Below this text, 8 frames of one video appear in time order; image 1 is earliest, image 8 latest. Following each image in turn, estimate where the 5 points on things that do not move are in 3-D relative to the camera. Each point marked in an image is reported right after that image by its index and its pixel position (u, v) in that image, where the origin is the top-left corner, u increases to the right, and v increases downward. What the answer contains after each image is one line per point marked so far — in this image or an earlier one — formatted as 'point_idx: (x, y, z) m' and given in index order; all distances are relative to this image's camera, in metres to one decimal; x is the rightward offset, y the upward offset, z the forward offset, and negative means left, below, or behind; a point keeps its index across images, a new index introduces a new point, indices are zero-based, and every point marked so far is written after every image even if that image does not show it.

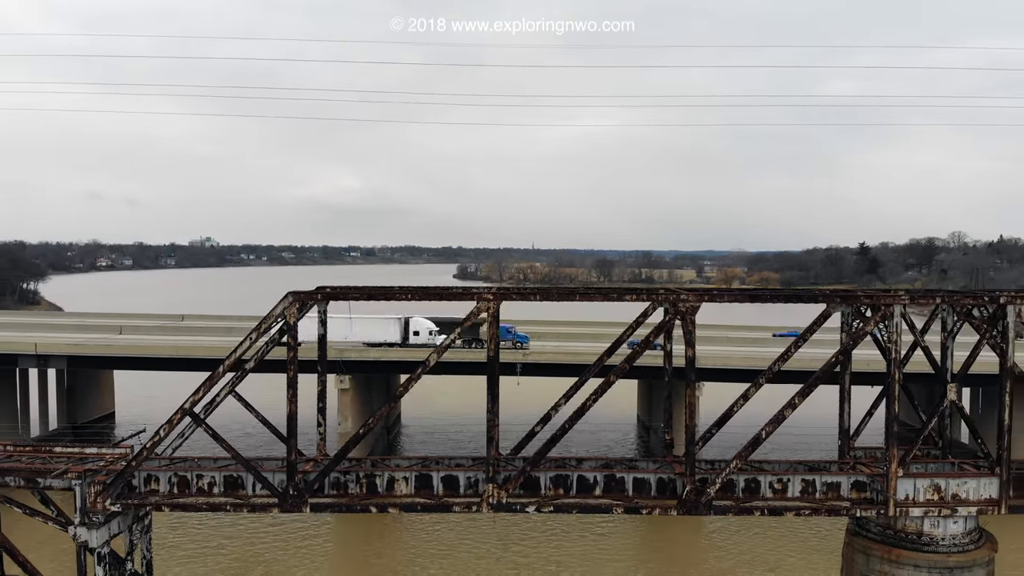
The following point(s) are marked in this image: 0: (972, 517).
0: (+6.0, -3.0, +7.9) m
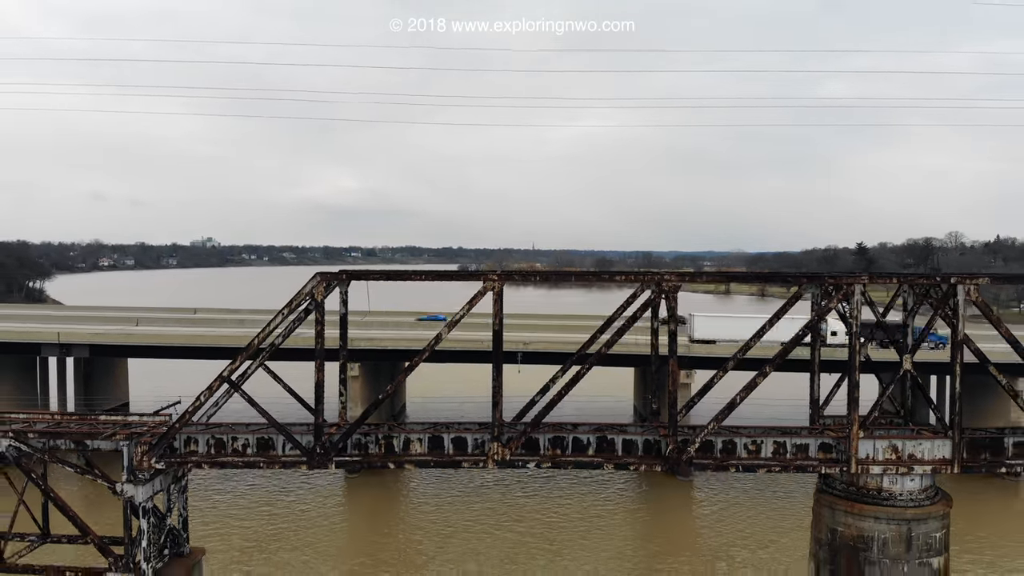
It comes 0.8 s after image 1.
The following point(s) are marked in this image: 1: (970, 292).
0: (+6.1, -2.7, +8.8) m
1: (+6.6, 0.0, +8.9) m
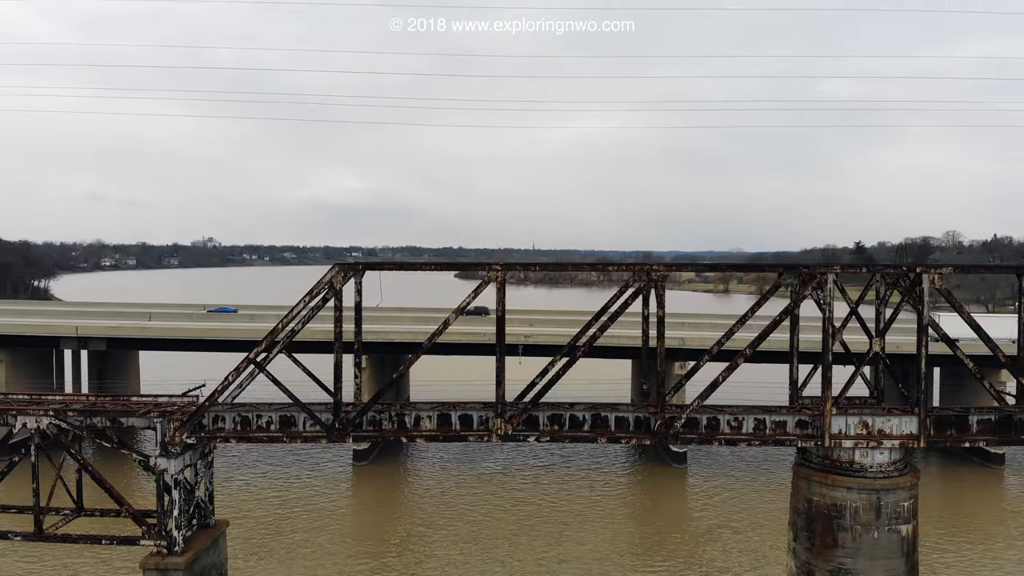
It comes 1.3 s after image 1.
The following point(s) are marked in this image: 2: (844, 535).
0: (+6.1, -2.5, +9.6) m
1: (+6.6, +0.1, +9.6) m
2: (+5.2, -3.9, +9.5) m
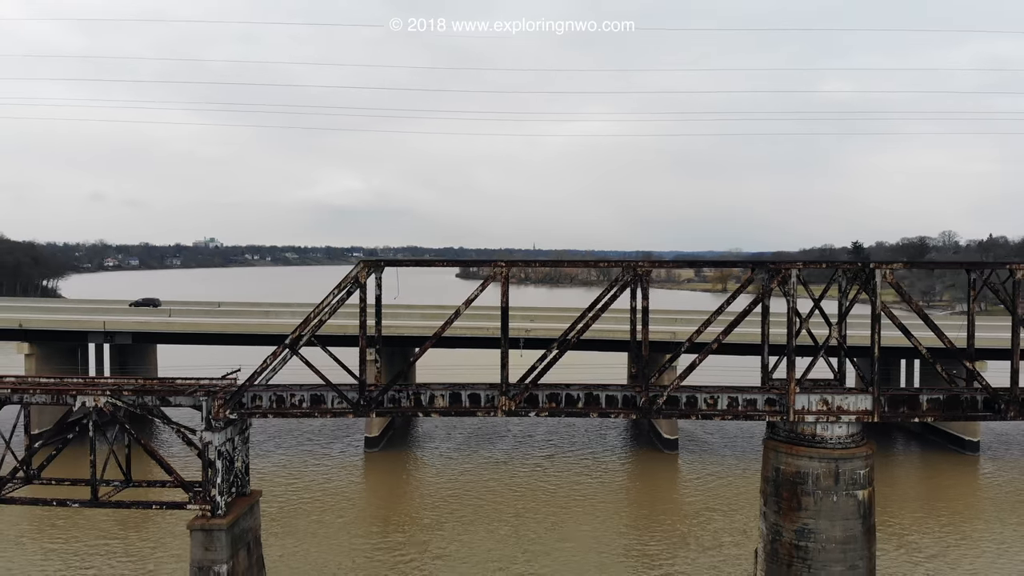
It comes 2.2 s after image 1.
0: (+6.1, -2.4, +10.9) m
1: (+6.7, +0.2, +10.9) m
2: (+5.2, -3.7, +10.8) m
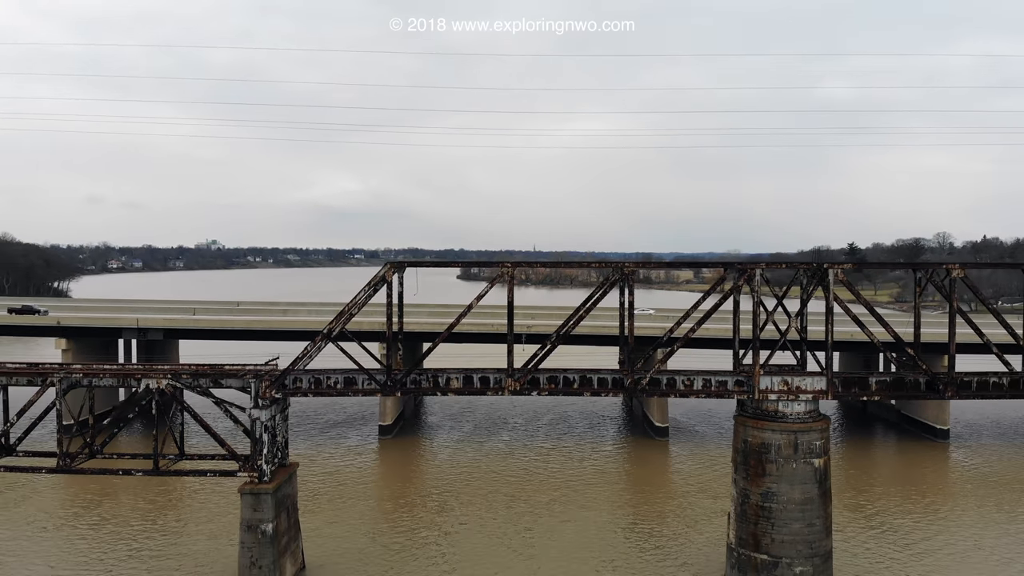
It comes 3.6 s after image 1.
0: (+6.2, -2.4, +12.7) m
1: (+6.8, +0.3, +12.8) m
2: (+5.3, -3.7, +12.6) m
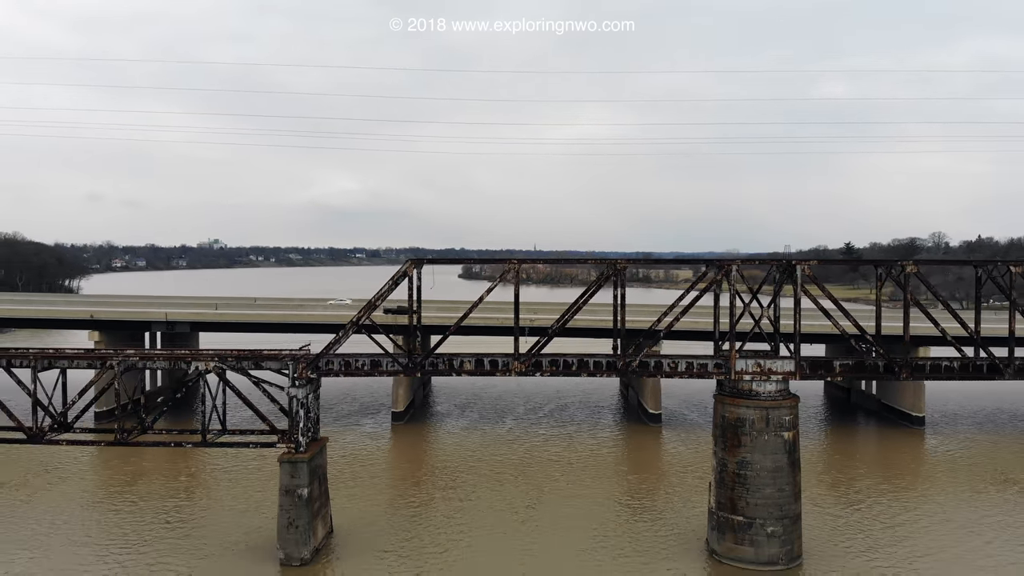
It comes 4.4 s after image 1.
0: (+6.4, -2.2, +14.5) m
1: (+6.9, +0.4, +14.5) m
2: (+5.5, -3.5, +14.4) m
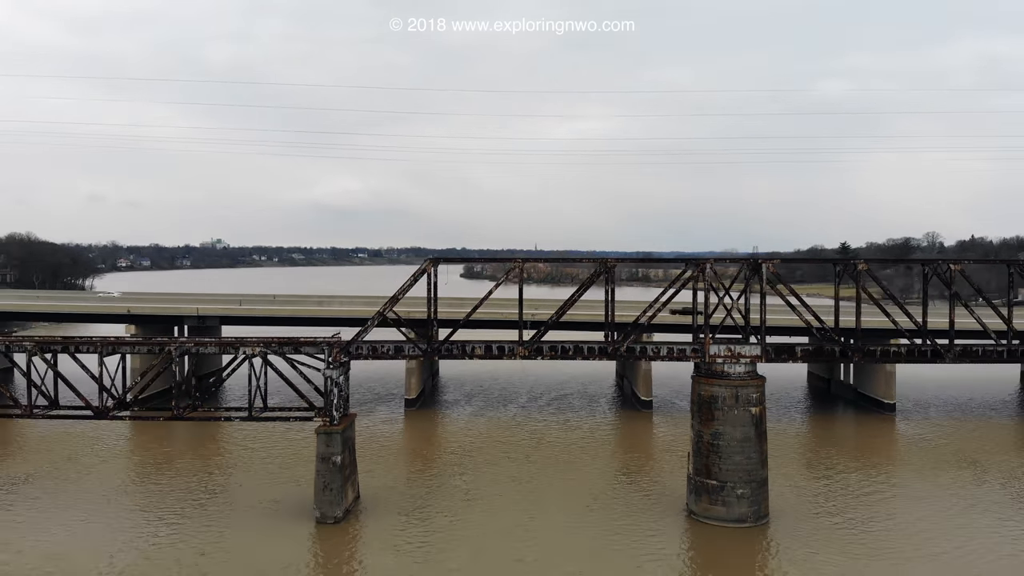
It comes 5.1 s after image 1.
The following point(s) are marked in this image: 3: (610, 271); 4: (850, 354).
0: (+6.5, -2.1, +16.8) m
1: (+7.1, +0.6, +16.8) m
2: (+5.6, -3.4, +16.7) m
3: (+2.9, +0.5, +17.5) m
4: (+9.7, -1.9, +17.4) m
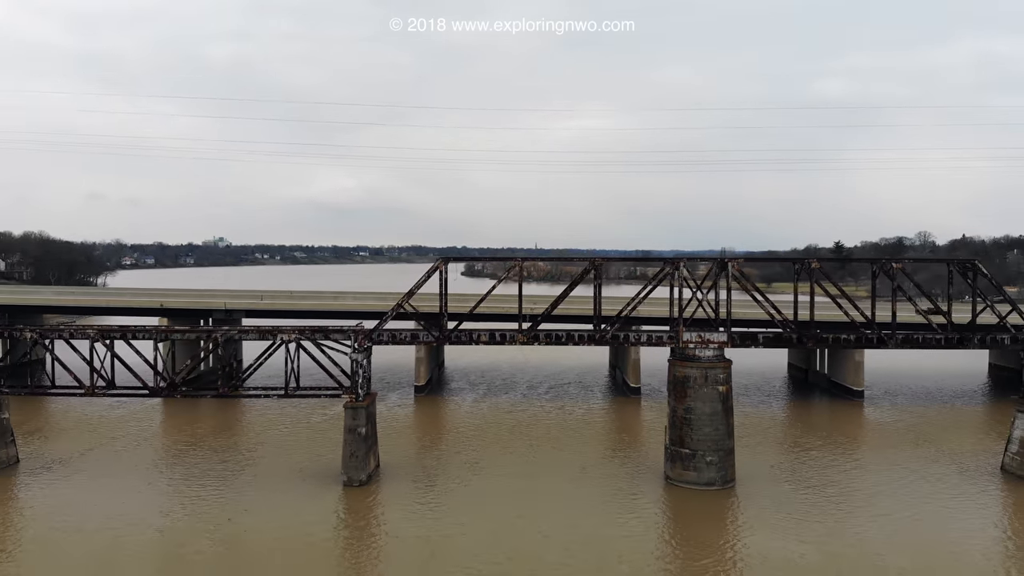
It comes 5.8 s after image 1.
0: (+6.6, -1.9, +19.5) m
1: (+7.1, +0.7, +19.5) m
2: (+5.7, -3.3, +19.3) m
3: (+2.9, +0.7, +20.2) m
4: (+9.8, -1.8, +20.1) m
